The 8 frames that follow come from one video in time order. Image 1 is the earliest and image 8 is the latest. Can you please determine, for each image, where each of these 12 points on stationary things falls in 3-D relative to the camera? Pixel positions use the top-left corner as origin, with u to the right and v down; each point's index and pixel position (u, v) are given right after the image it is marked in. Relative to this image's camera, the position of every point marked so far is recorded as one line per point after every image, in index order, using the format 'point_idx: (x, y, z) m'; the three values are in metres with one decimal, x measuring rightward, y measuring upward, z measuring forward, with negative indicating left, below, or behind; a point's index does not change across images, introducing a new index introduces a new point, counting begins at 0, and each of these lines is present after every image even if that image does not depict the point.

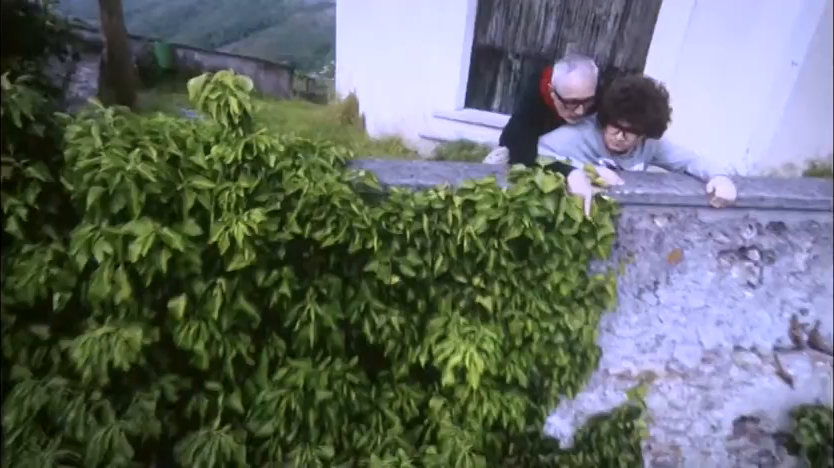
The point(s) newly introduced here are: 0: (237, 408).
0: (-0.1, -0.1, +0.9) m
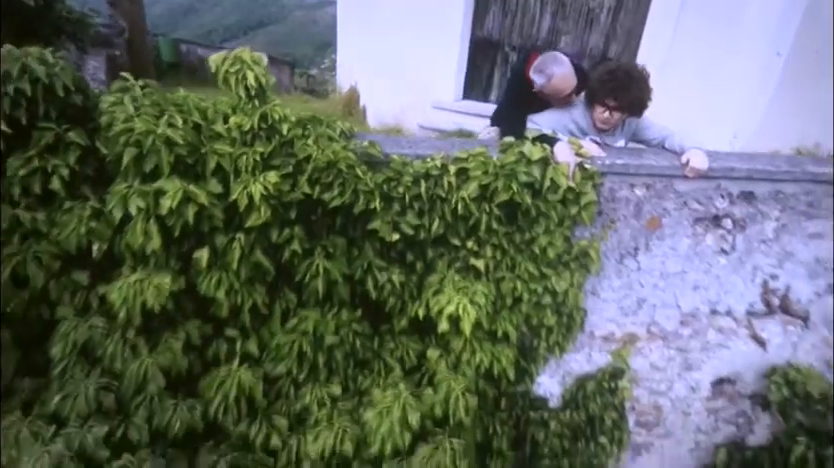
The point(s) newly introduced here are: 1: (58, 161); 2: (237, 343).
0: (-0.2, -0.1, +1.0) m
1: (-0.3, +0.1, +0.9) m
2: (-0.2, -0.1, +1.0) m
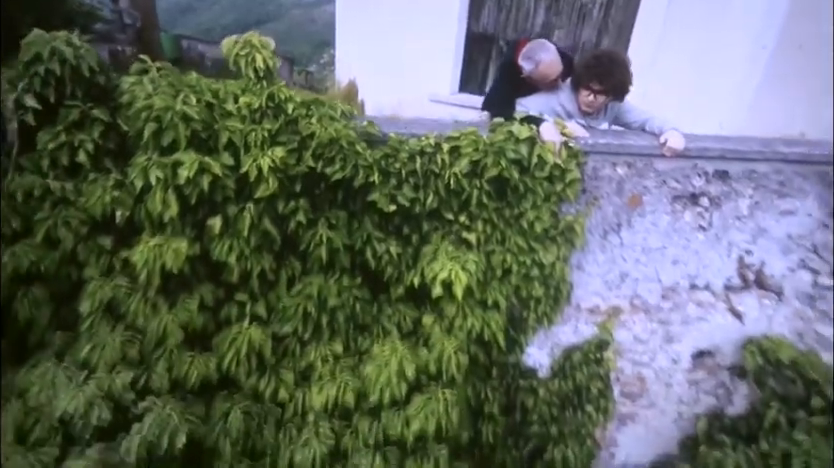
0: (-0.2, -0.1, +1.1) m
1: (-0.3, +0.1, +1.0) m
2: (-0.2, -0.1, +1.0) m
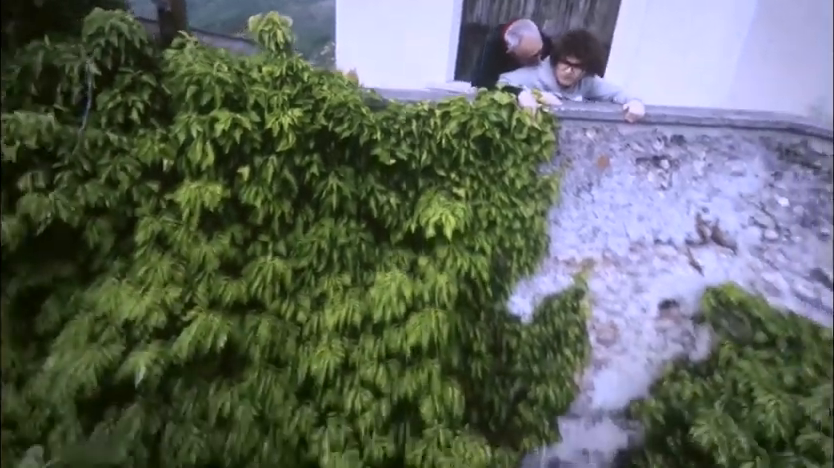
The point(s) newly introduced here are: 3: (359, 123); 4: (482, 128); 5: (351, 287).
0: (-0.2, 0.0, +1.2) m
1: (-0.3, +0.2, +1.2) m
2: (-0.2, 0.0, +1.2) m
3: (-0.1, +0.1, +1.2) m
4: (+0.1, +0.1, +1.3) m
5: (-0.1, -0.1, +1.2) m
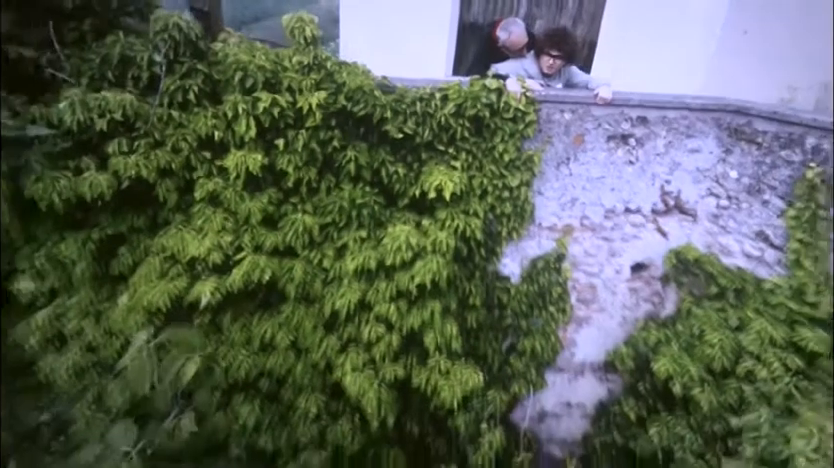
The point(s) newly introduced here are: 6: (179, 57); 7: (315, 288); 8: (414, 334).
0: (-0.2, 0.0, +1.5) m
1: (-0.3, +0.2, +1.4) m
2: (-0.2, 0.0, +1.5) m
3: (-0.1, +0.2, +1.5) m
4: (+0.1, +0.2, +1.5) m
5: (-0.1, 0.0, +1.5) m
6: (-0.3, +0.2, +1.4) m
7: (-0.1, -0.1, +1.5) m
8: (0.0, -0.1, +1.5) m
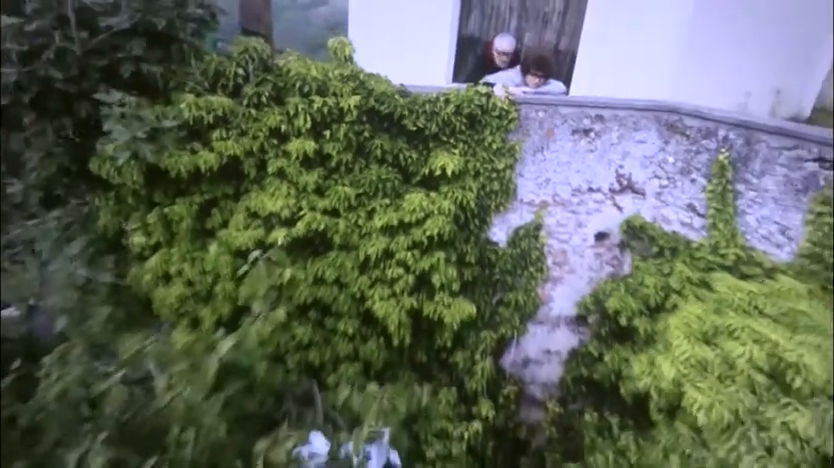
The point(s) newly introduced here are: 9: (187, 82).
0: (-0.1, +0.1, +2.0) m
1: (-0.3, +0.3, +1.9) m
2: (-0.2, +0.1, +2.0) m
3: (0.0, +0.3, +2.0) m
4: (+0.1, +0.3, +2.1) m
5: (-0.1, +0.1, +2.0) m
6: (-0.3, +0.3, +1.9) m
7: (-0.1, 0.0, +2.0) m
8: (0.0, -0.1, +2.0) m
9: (-0.4, +0.3, +1.9) m
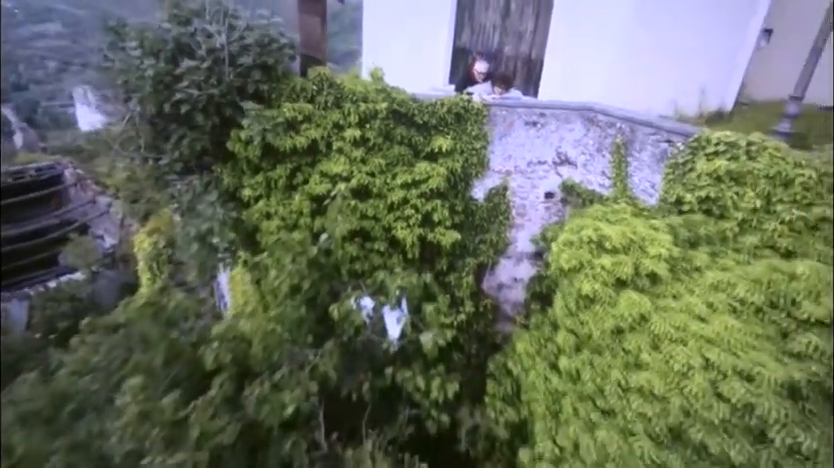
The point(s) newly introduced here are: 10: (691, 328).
0: (-0.1, +0.2, +3.2) m
1: (-0.3, +0.4, +3.1) m
2: (-0.1, +0.3, +3.2) m
3: (0.0, +0.4, +3.2) m
4: (+0.1, +0.4, +3.2) m
5: (0.0, +0.2, +3.2) m
6: (-0.3, +0.5, +3.1) m
7: (-0.1, +0.1, +3.1) m
8: (0.0, +0.1, +3.2) m
9: (-0.4, +0.4, +3.0) m
10: (+0.6, -0.2, +2.1) m
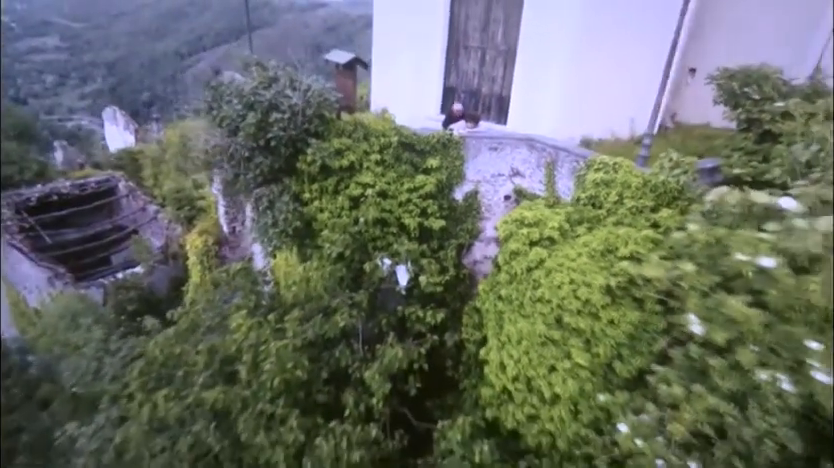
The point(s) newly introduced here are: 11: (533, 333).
0: (-0.1, +0.3, +4.9) m
1: (-0.3, +0.5, +4.8) m
2: (-0.1, +0.3, +4.9) m
3: (0.0, +0.5, +4.8) m
4: (+0.1, +0.5, +4.9) m
5: (0.0, +0.3, +4.9) m
6: (-0.3, +0.5, +4.8) m
7: (-0.1, +0.2, +4.8) m
8: (0.0, +0.1, +4.9) m
9: (-0.4, +0.5, +4.7) m
10: (+0.6, -0.1, +3.8) m
11: (+0.5, -0.4, +3.9) m
